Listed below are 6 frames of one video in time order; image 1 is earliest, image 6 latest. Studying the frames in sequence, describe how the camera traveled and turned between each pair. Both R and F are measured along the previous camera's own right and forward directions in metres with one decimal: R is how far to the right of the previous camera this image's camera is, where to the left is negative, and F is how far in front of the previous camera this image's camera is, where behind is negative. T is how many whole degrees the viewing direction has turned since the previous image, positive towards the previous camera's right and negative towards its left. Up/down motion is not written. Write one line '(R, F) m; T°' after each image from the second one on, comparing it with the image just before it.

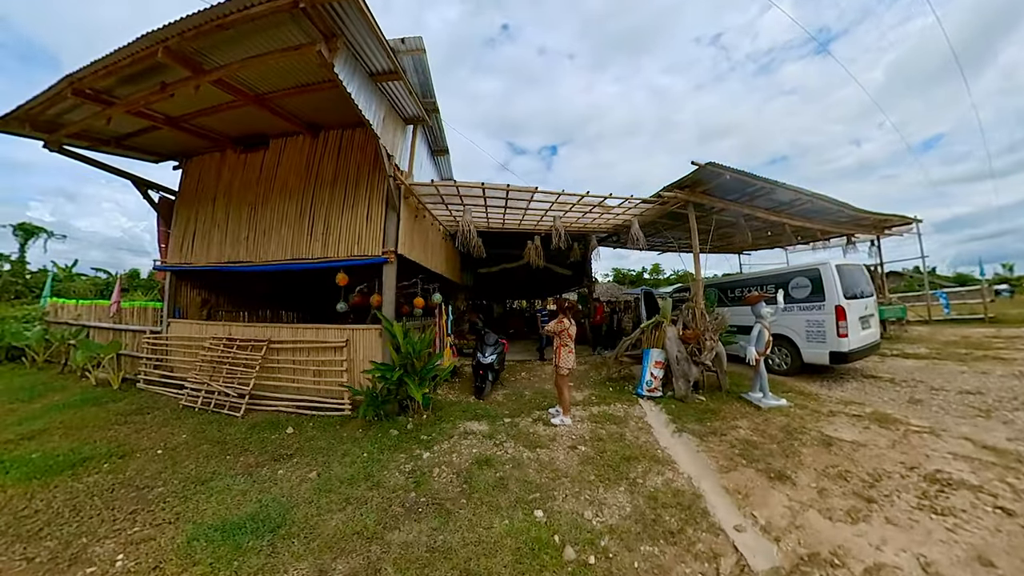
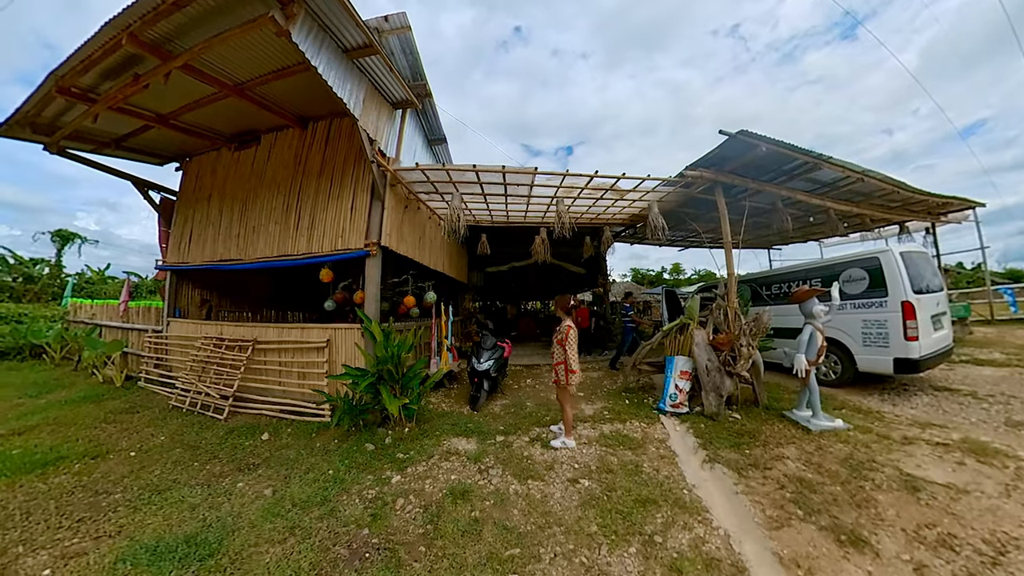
(+0.3, +0.6) m; -3°
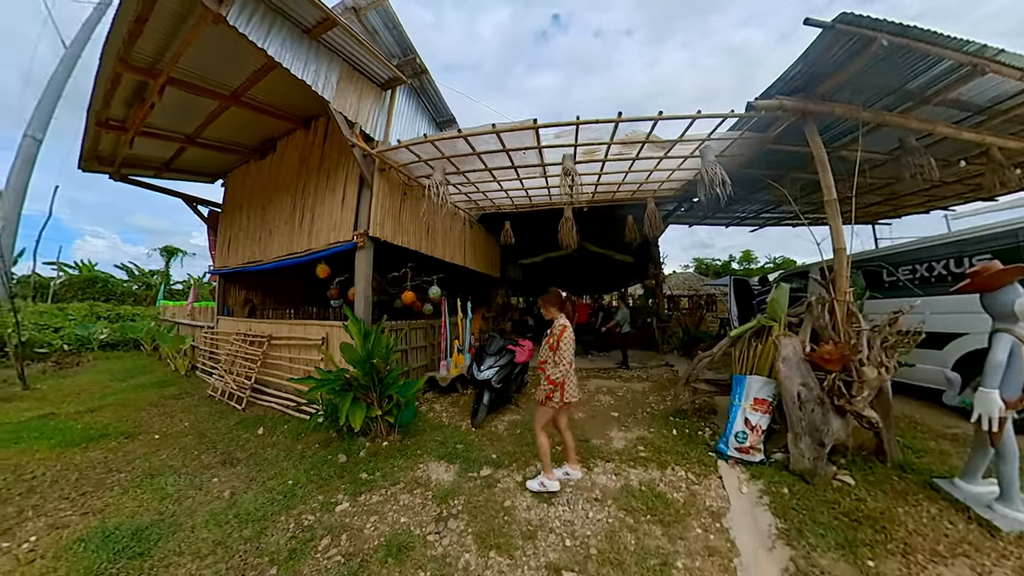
(+0.6, +0.9) m; -11°
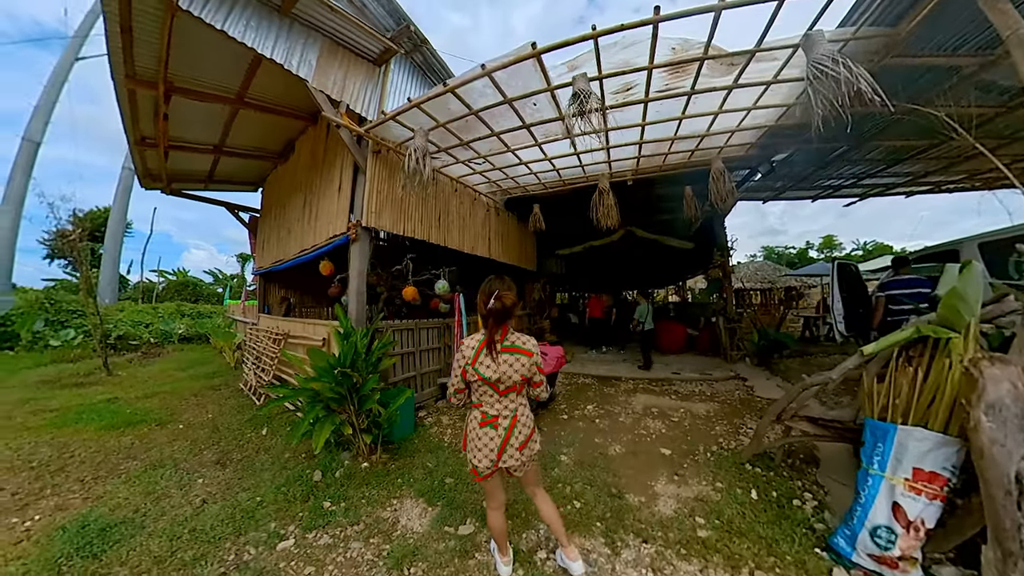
(+0.4, +0.8) m; -10°
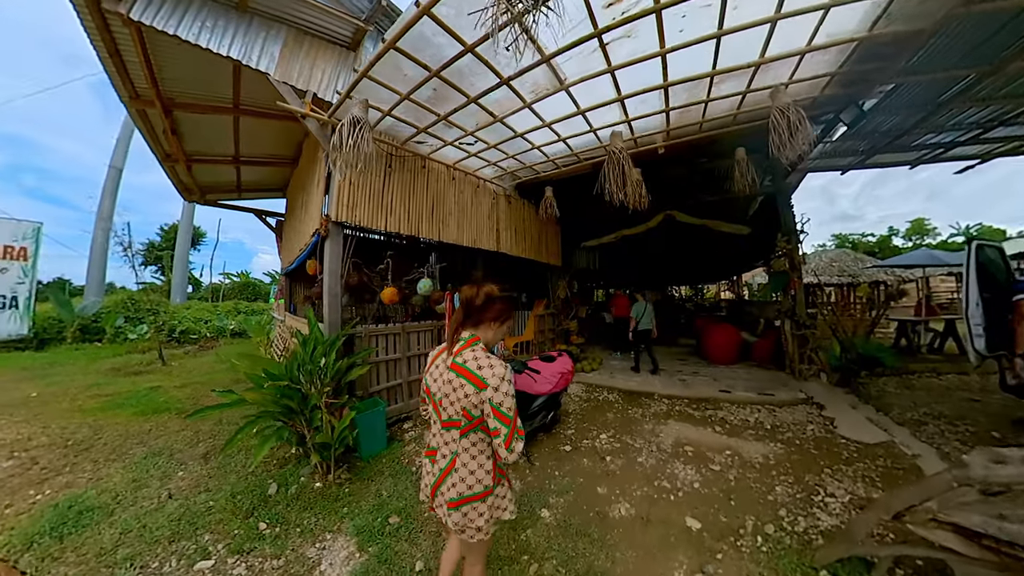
(+0.6, +0.7) m; -9°
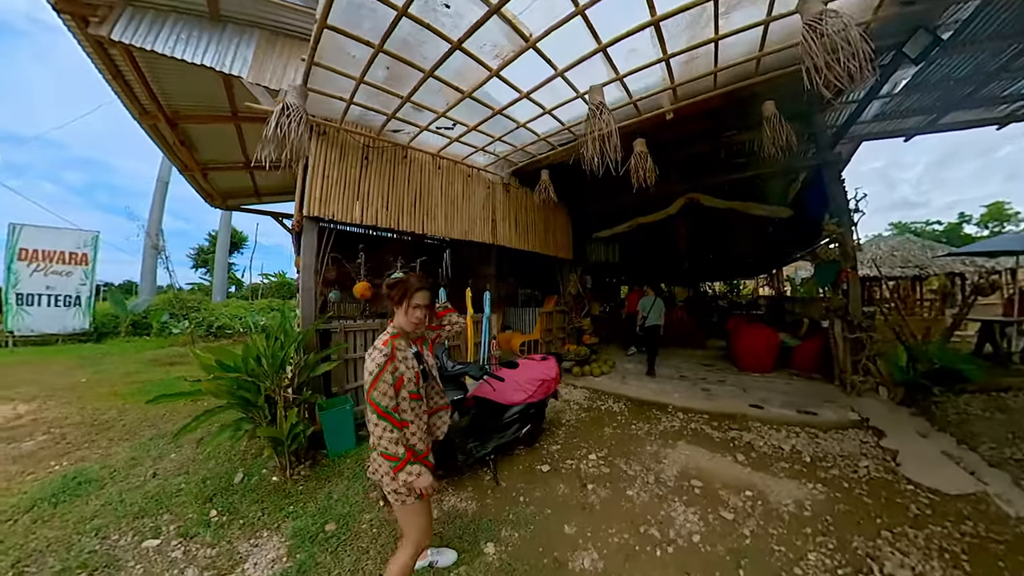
(+0.5, +0.4) m; -6°
